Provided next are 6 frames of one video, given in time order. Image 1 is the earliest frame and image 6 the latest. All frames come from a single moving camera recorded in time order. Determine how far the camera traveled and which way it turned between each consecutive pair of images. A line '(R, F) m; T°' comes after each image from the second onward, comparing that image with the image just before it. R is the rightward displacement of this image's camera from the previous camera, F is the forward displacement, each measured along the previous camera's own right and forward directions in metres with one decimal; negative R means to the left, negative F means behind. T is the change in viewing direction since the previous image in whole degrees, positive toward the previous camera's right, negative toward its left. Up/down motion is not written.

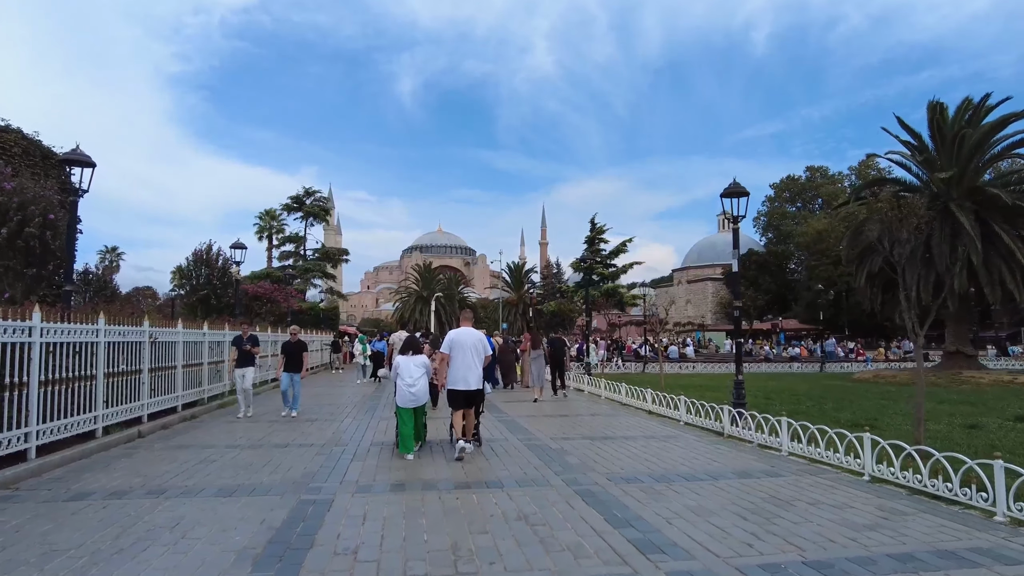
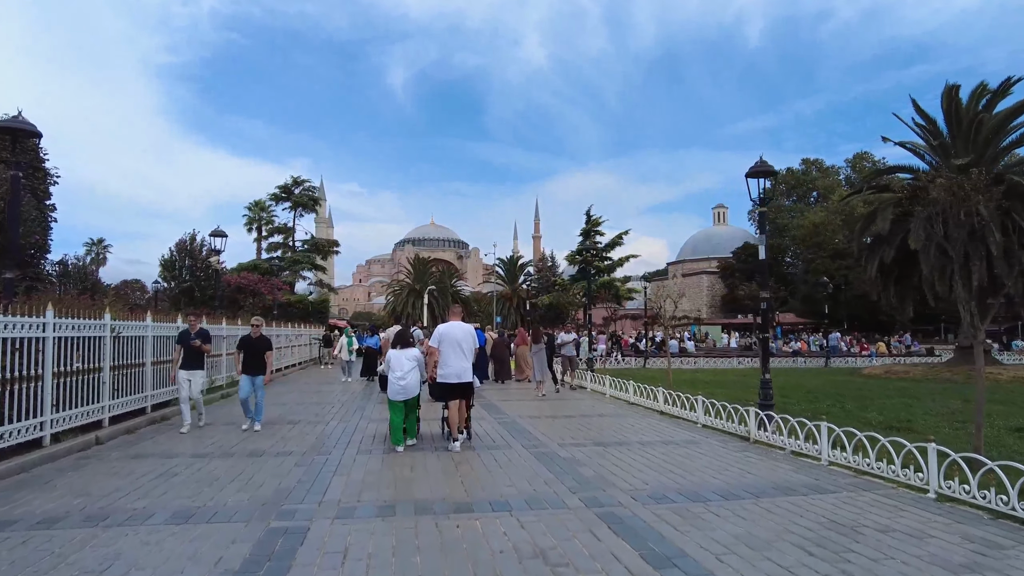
(-0.1, +1.0) m; +1°
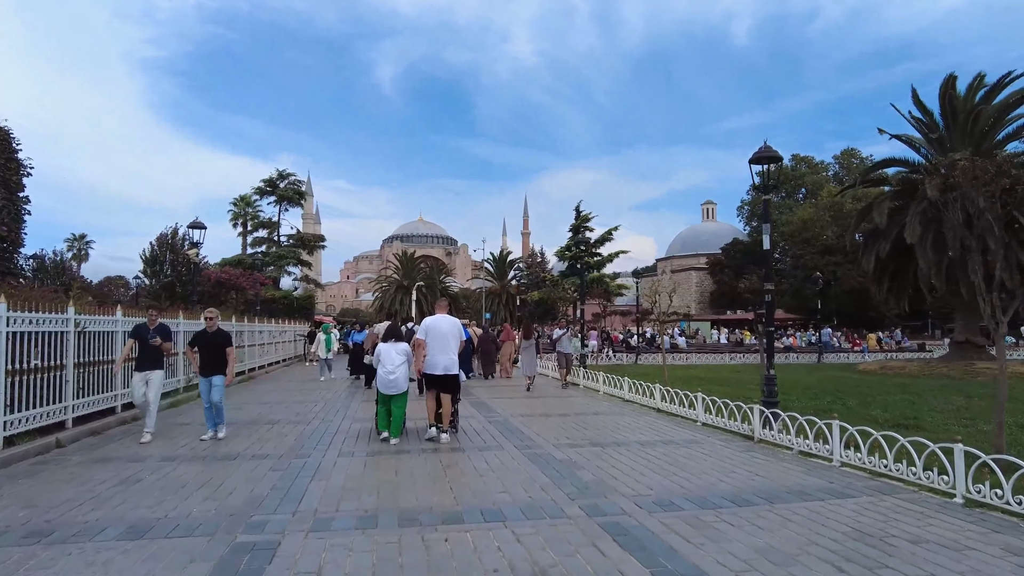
(0.0, +0.5) m; +1°
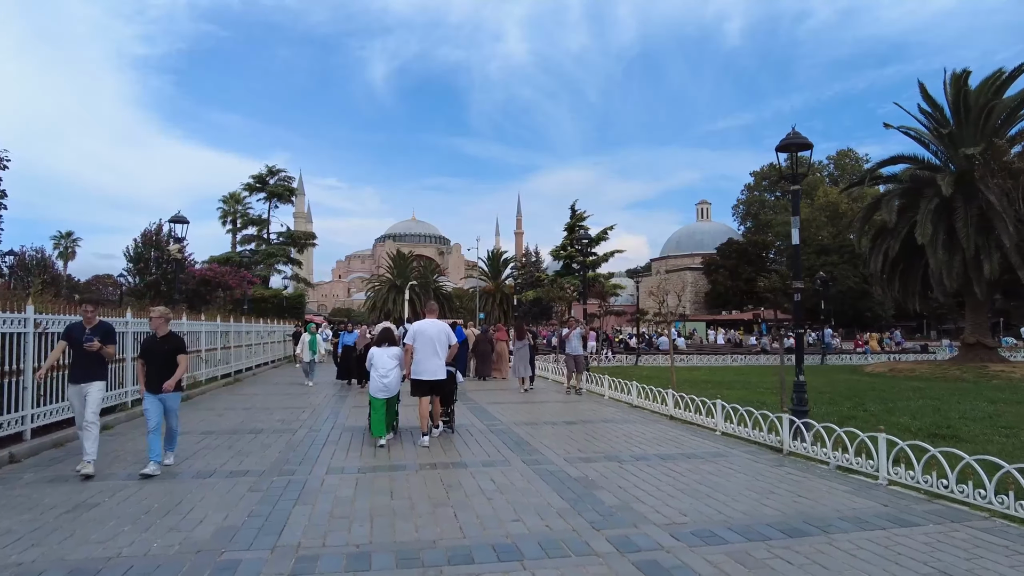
(-0.2, +0.8) m; +1°
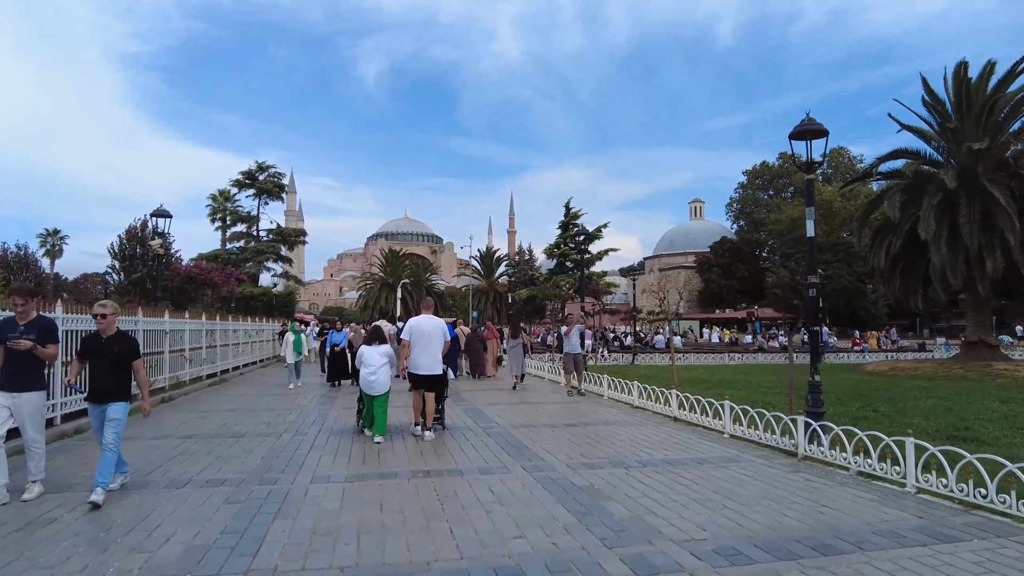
(-0.1, +0.5) m; +1°
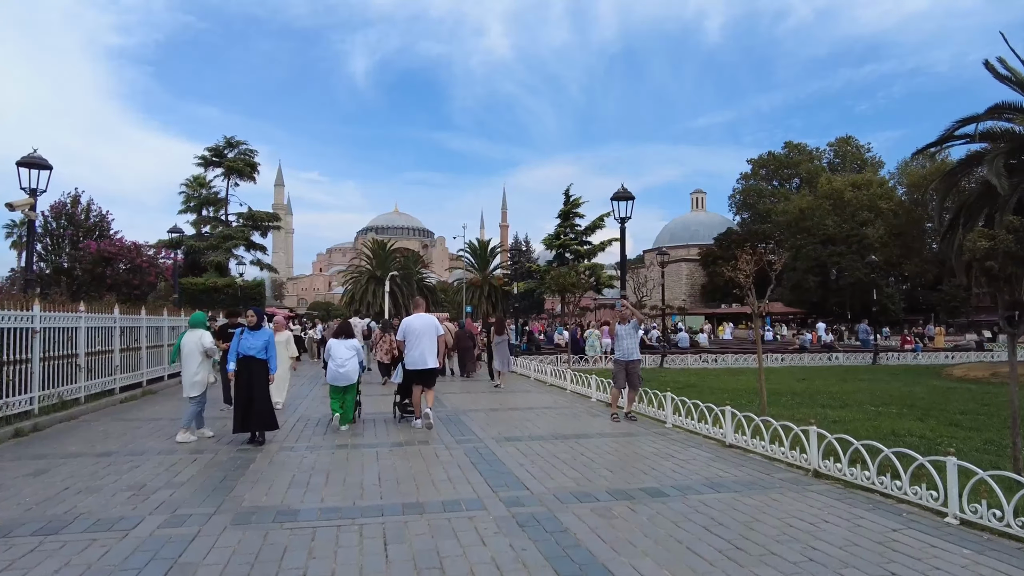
(-0.4, +4.0) m; +1°
